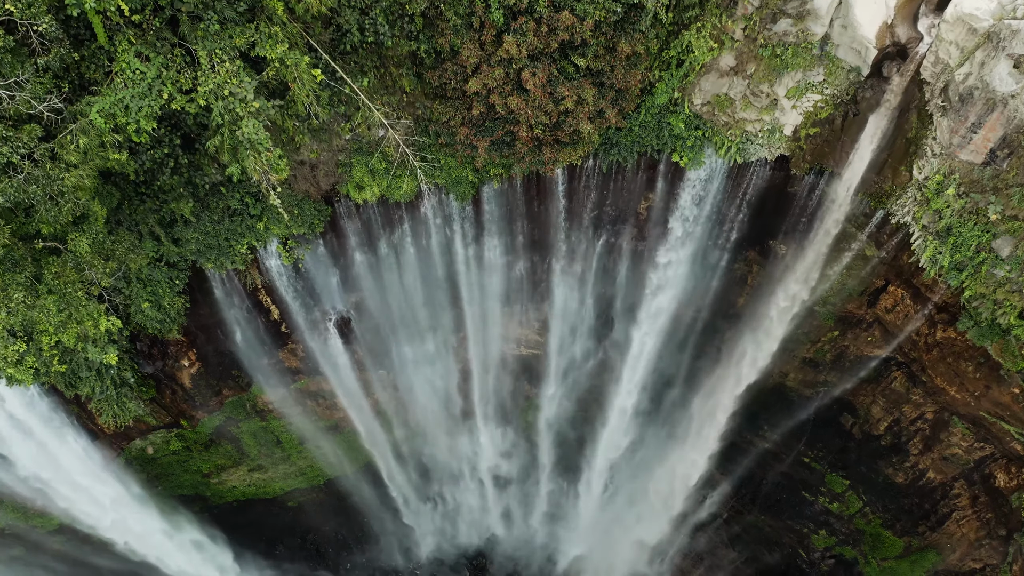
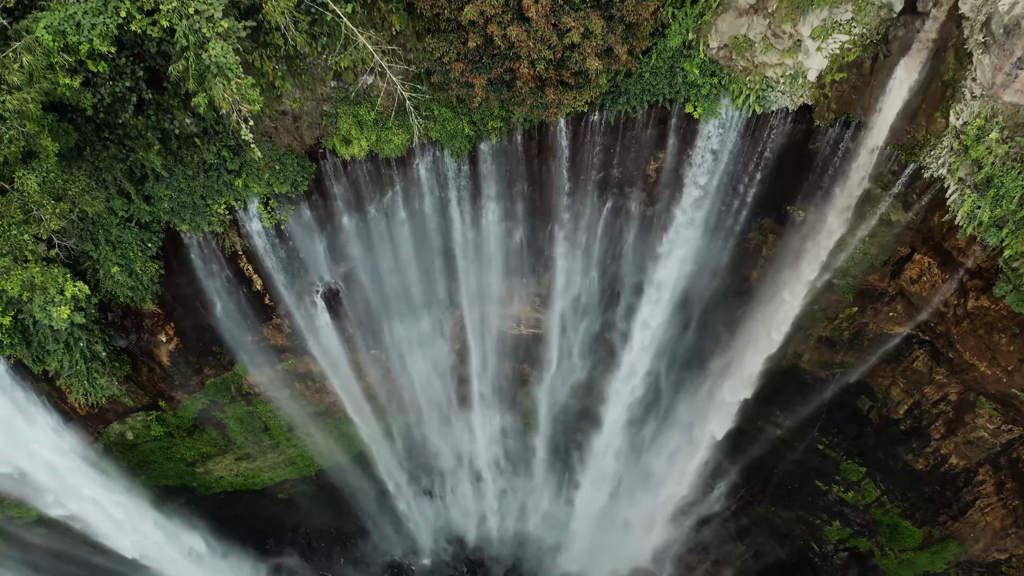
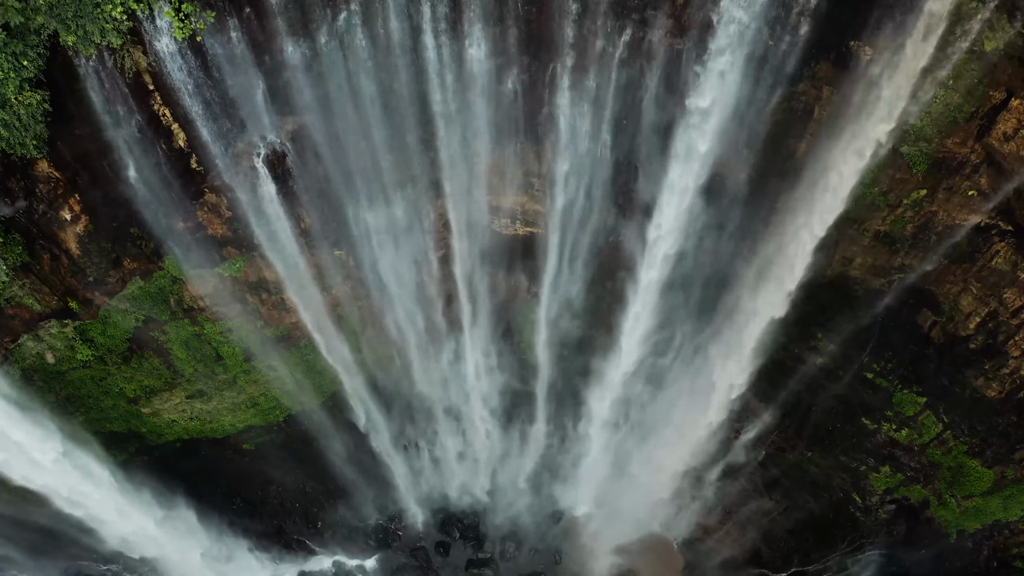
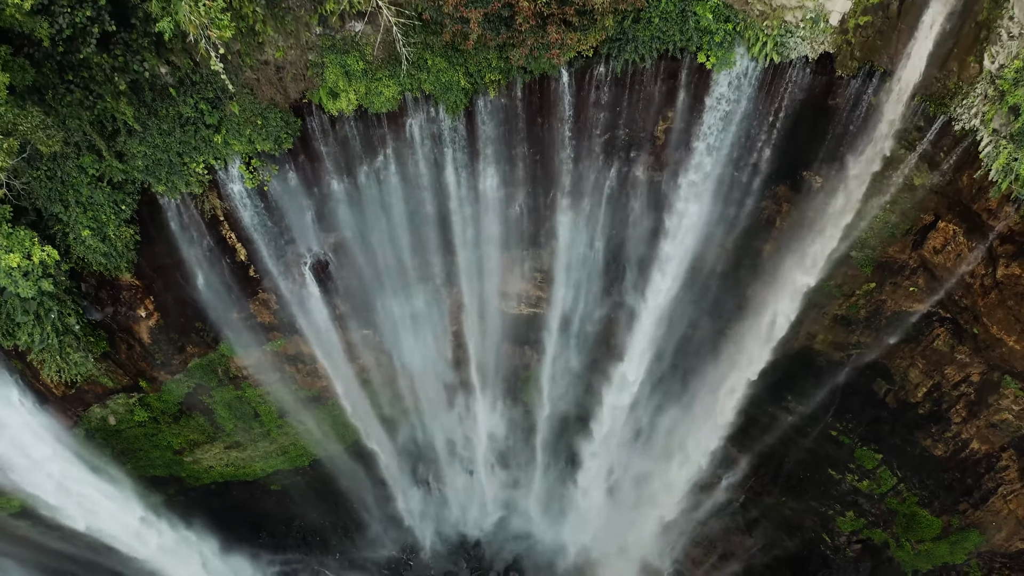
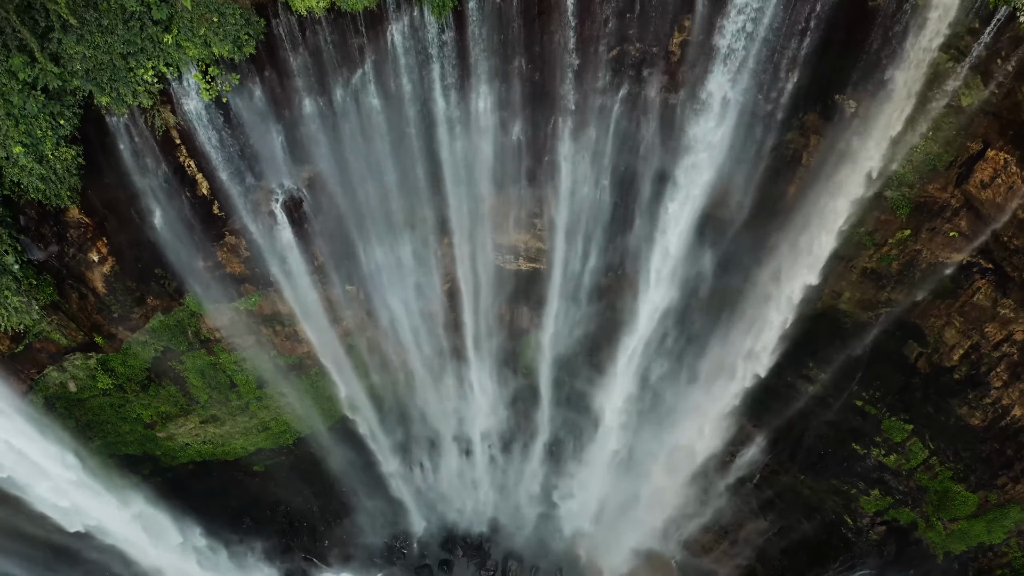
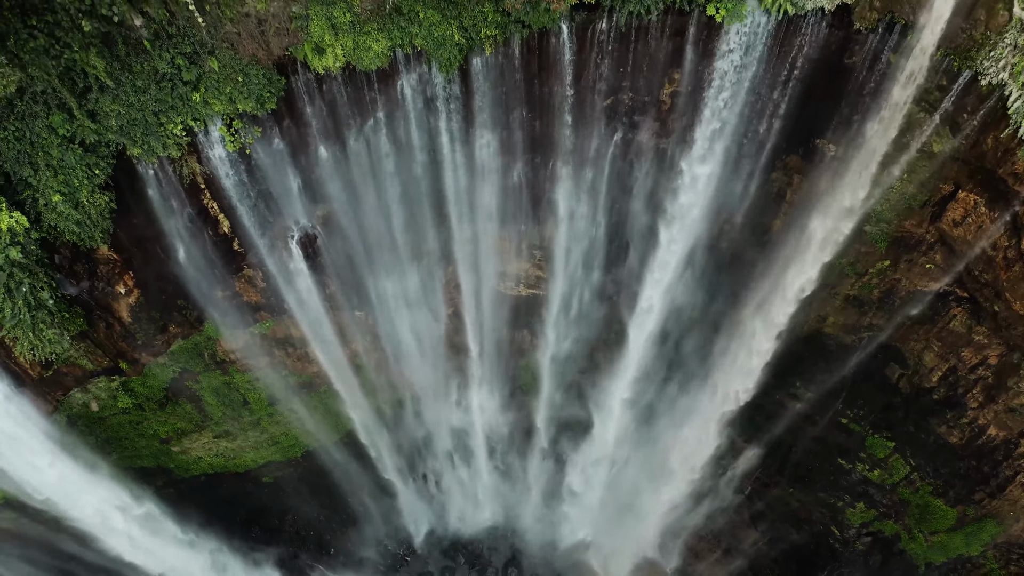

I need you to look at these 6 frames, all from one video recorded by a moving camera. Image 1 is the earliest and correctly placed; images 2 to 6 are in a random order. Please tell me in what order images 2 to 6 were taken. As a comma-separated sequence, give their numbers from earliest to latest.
2, 4, 6, 5, 3
